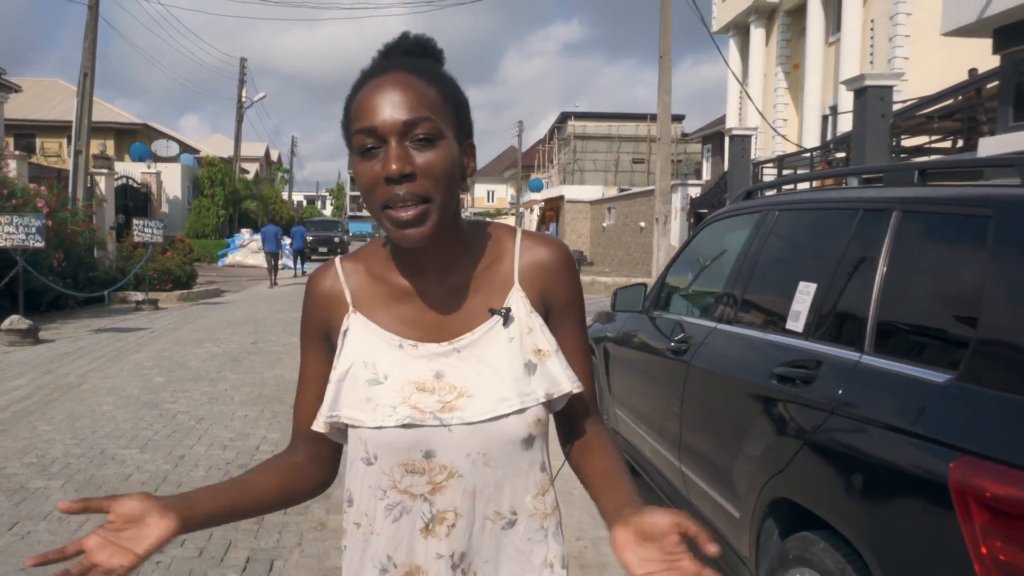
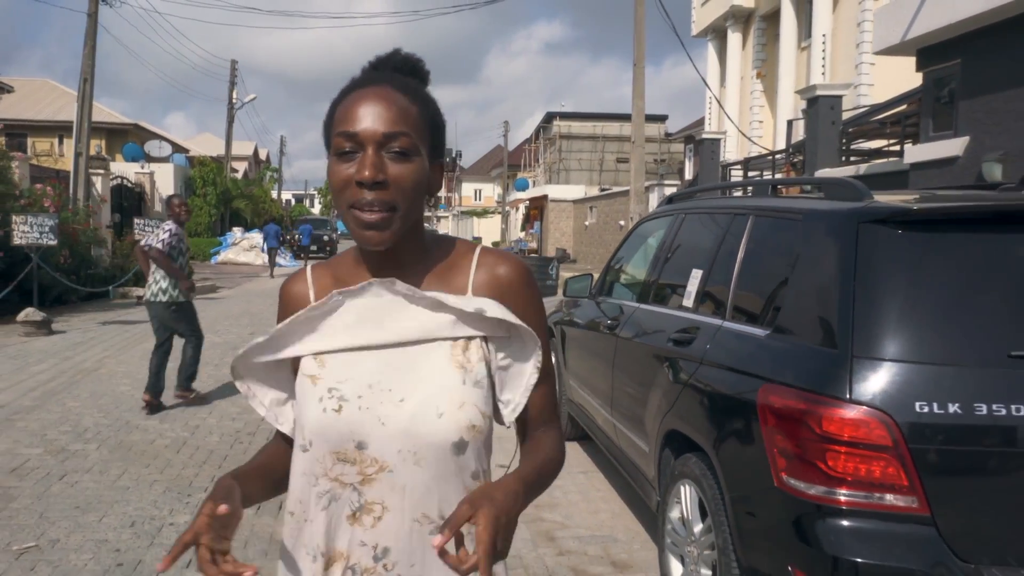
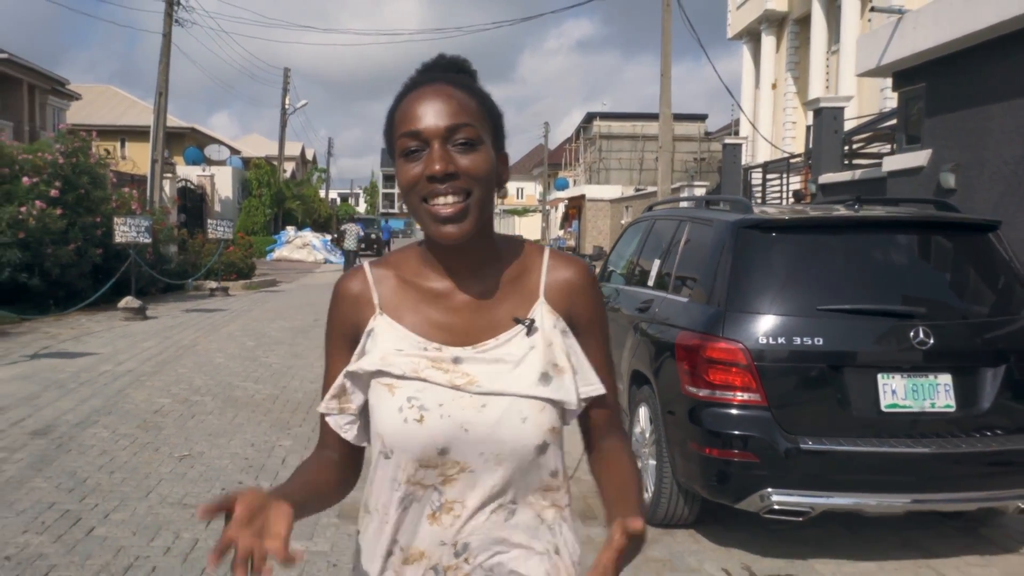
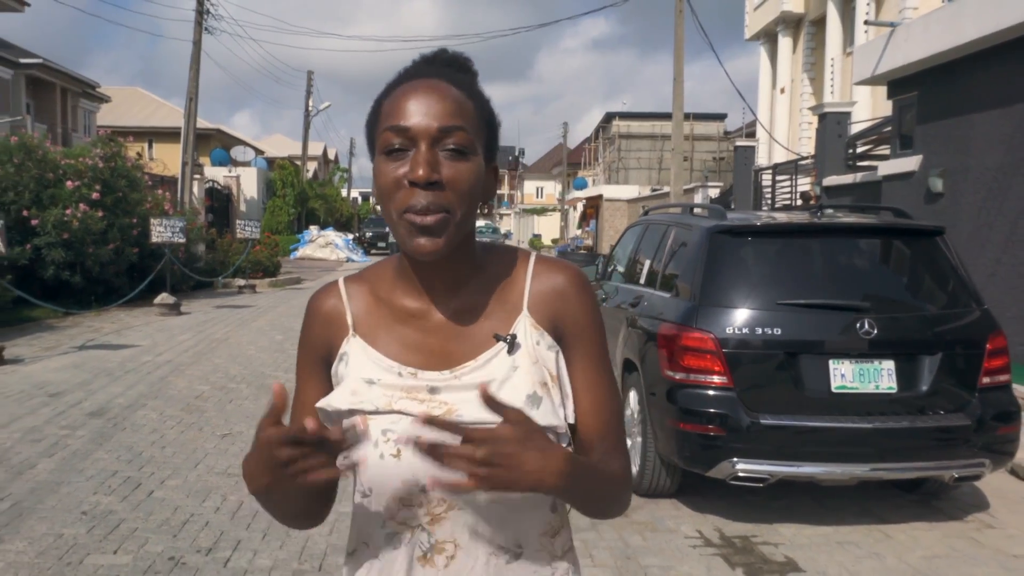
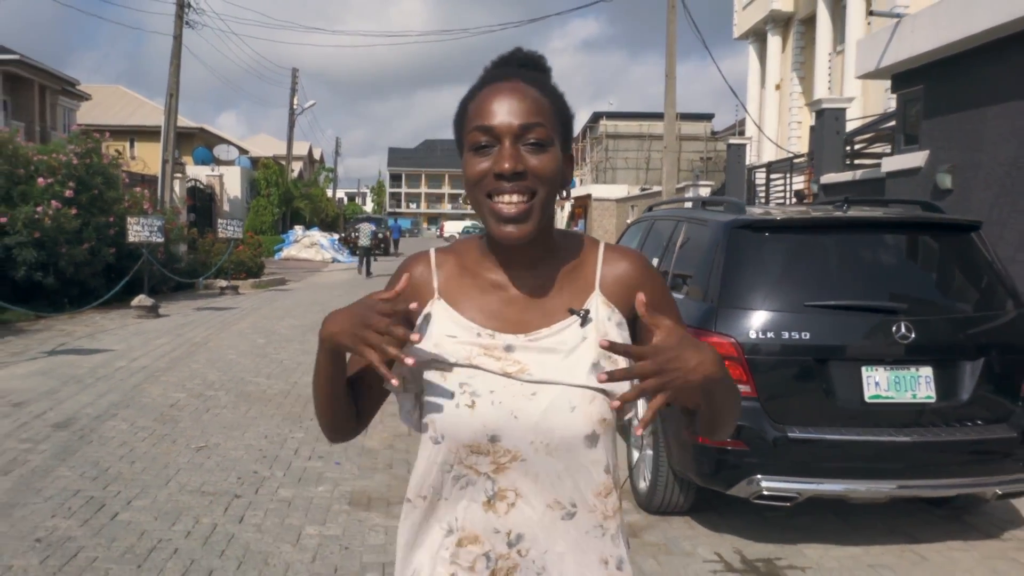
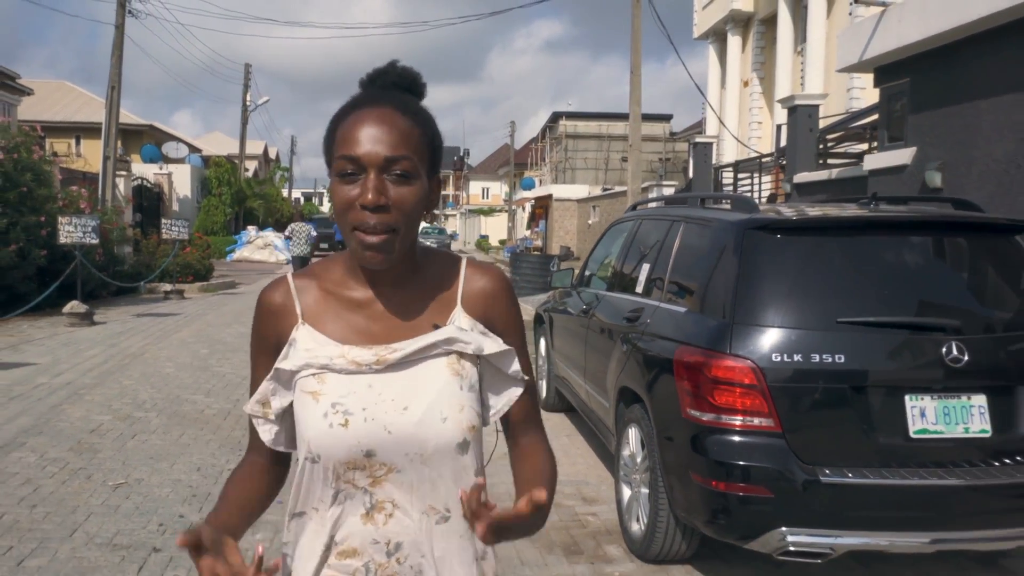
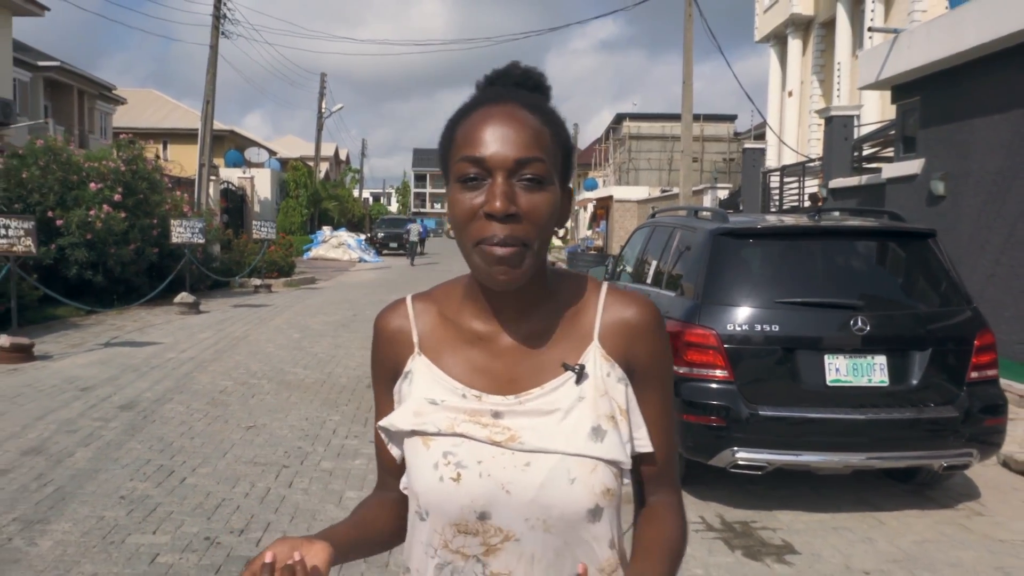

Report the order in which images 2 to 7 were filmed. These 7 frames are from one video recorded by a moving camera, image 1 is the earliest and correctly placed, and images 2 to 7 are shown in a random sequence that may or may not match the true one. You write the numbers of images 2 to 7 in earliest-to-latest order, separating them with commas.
2, 6, 3, 5, 4, 7
